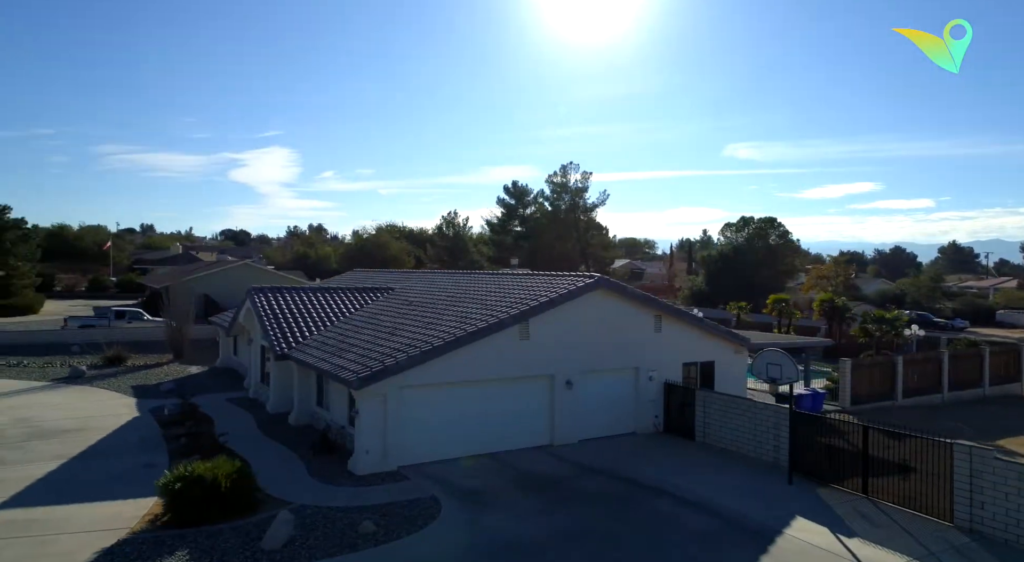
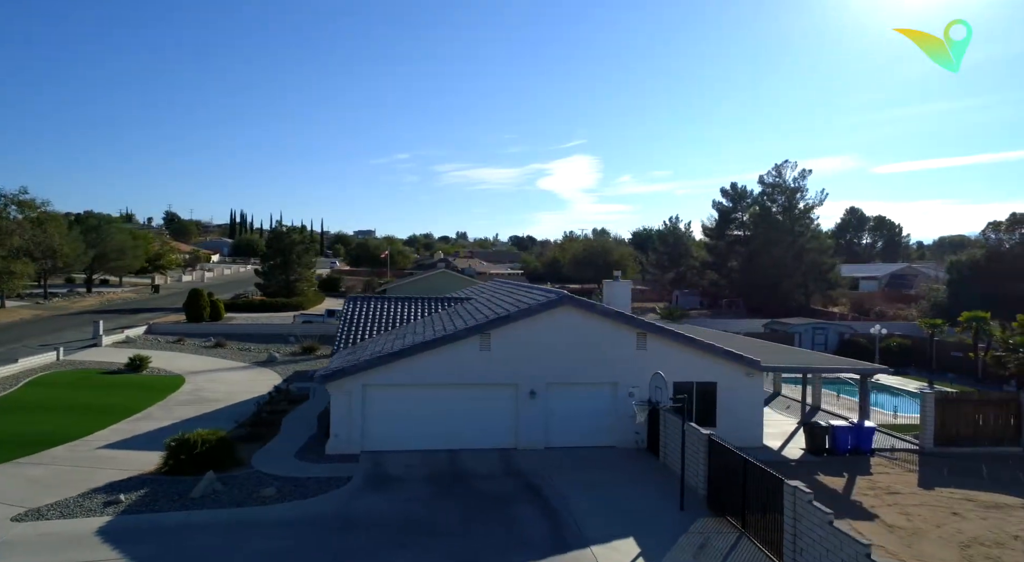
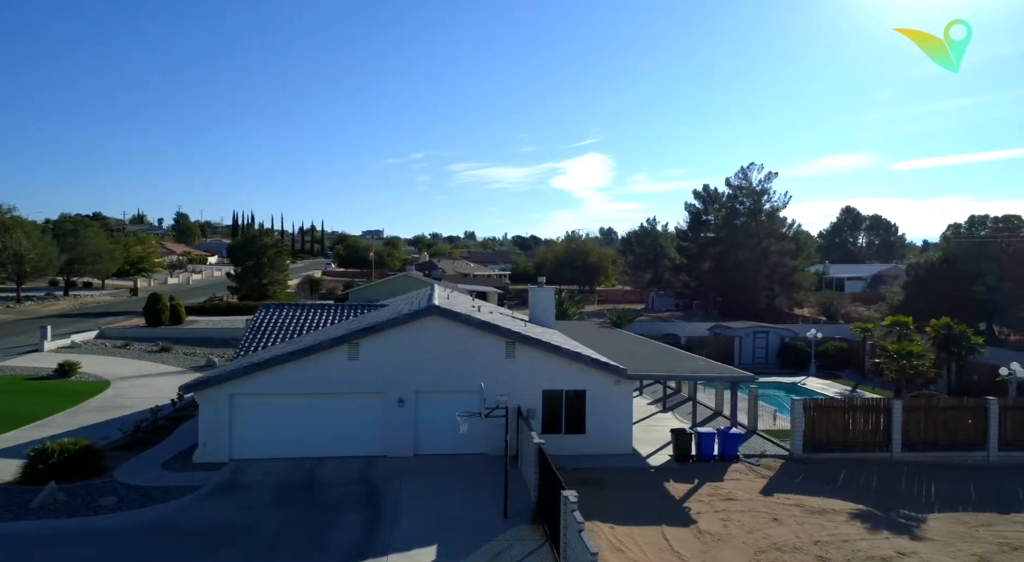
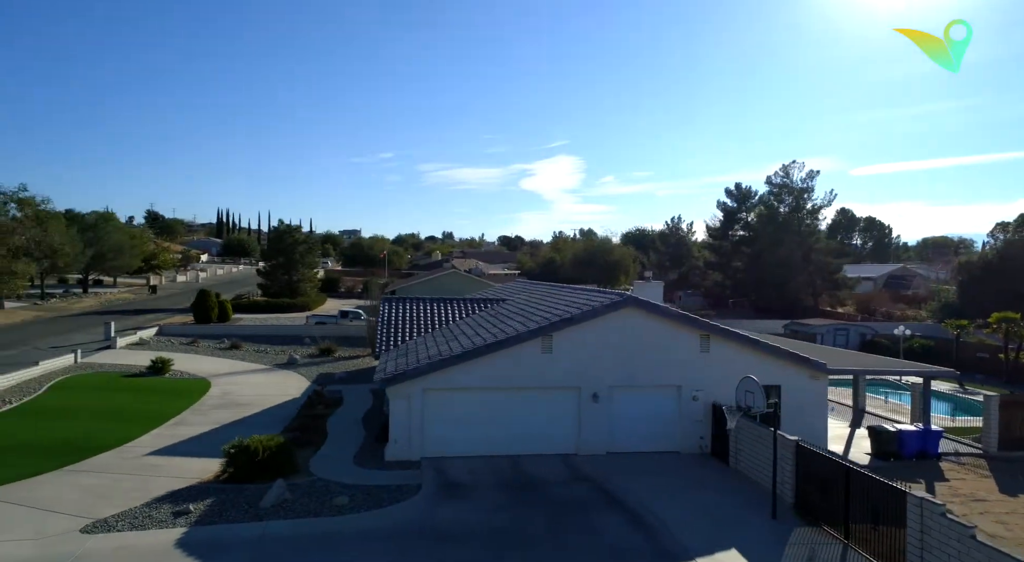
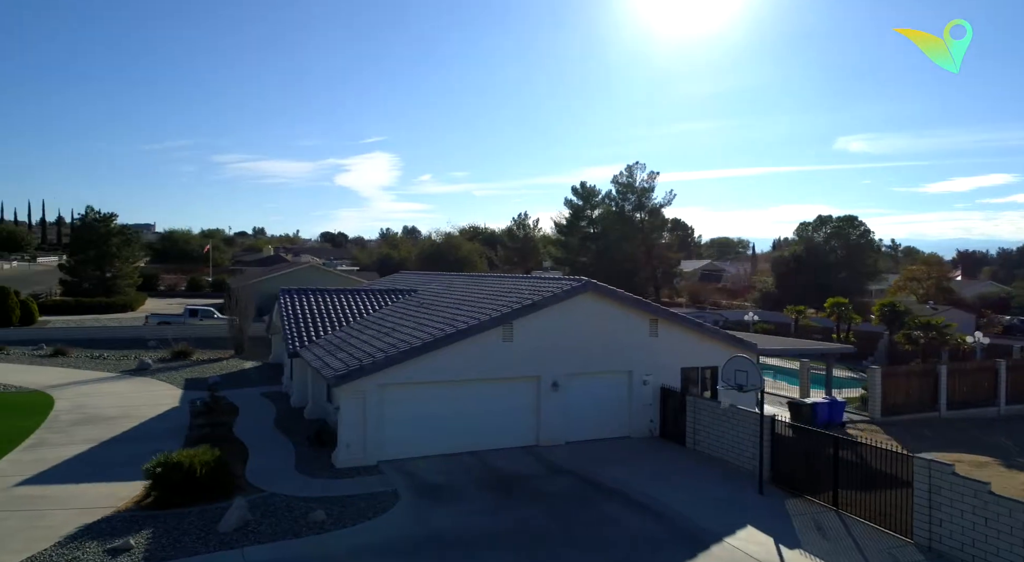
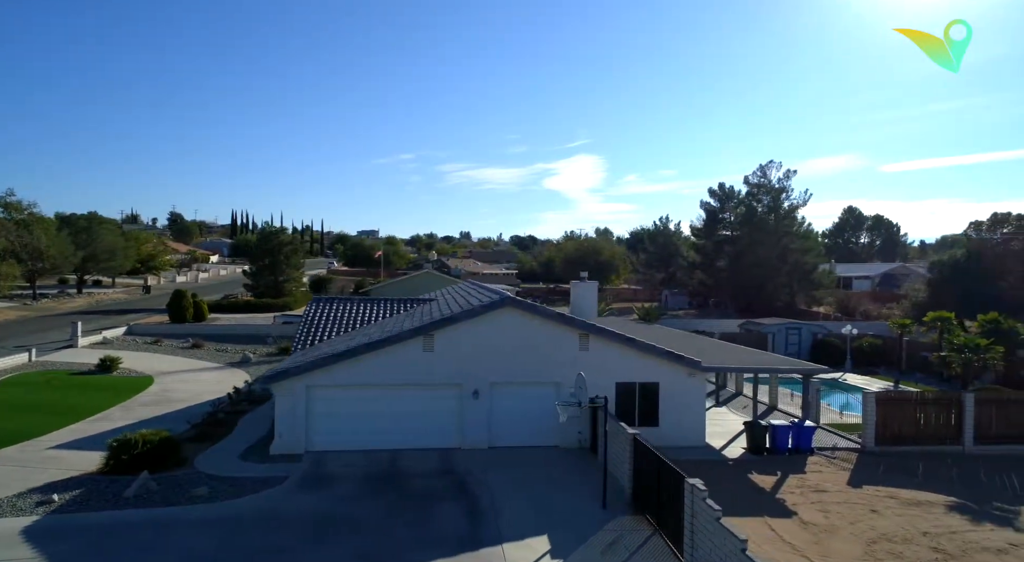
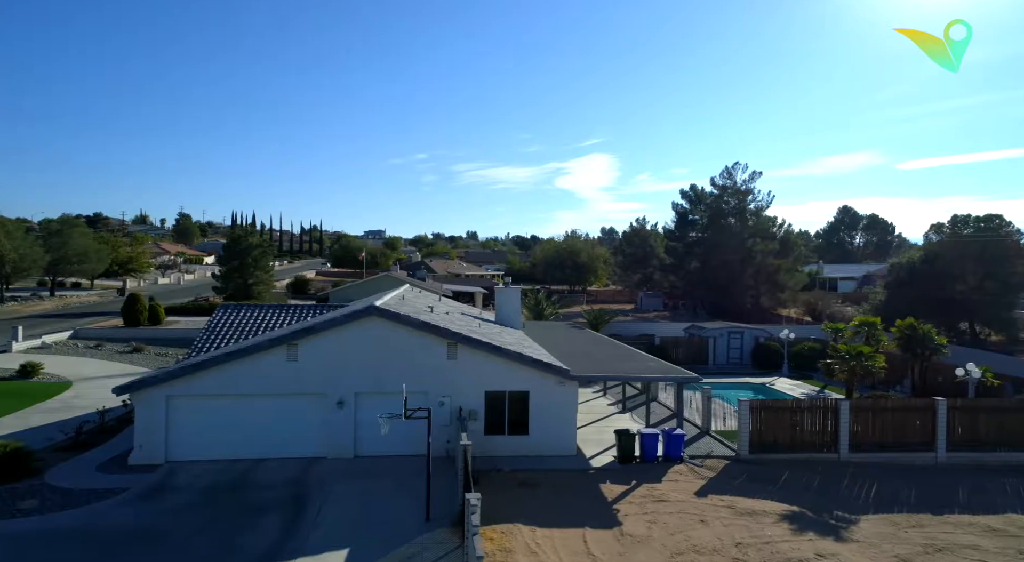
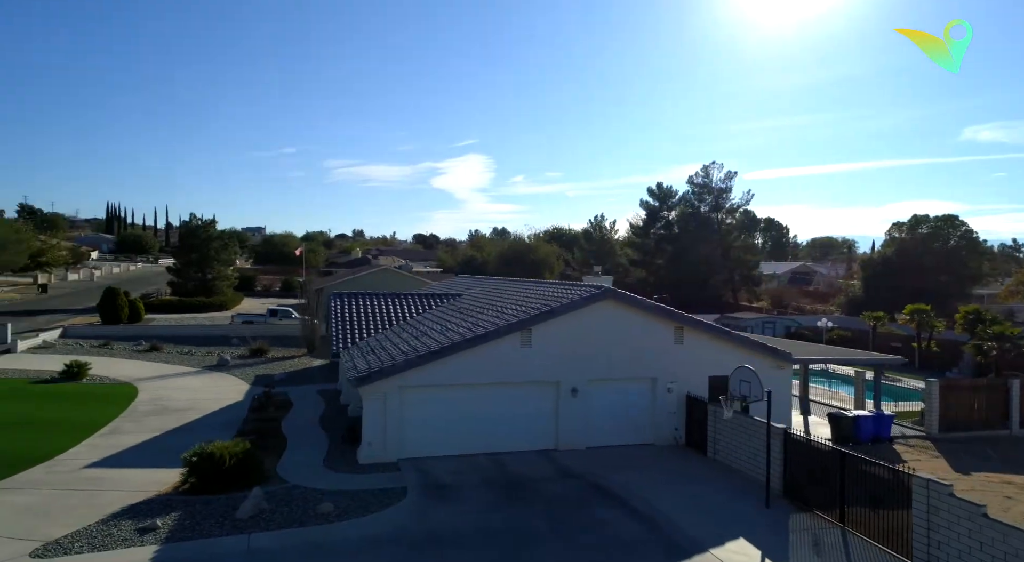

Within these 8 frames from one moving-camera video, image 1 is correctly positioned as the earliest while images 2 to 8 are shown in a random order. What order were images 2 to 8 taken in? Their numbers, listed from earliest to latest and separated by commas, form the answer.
5, 8, 4, 2, 6, 3, 7
